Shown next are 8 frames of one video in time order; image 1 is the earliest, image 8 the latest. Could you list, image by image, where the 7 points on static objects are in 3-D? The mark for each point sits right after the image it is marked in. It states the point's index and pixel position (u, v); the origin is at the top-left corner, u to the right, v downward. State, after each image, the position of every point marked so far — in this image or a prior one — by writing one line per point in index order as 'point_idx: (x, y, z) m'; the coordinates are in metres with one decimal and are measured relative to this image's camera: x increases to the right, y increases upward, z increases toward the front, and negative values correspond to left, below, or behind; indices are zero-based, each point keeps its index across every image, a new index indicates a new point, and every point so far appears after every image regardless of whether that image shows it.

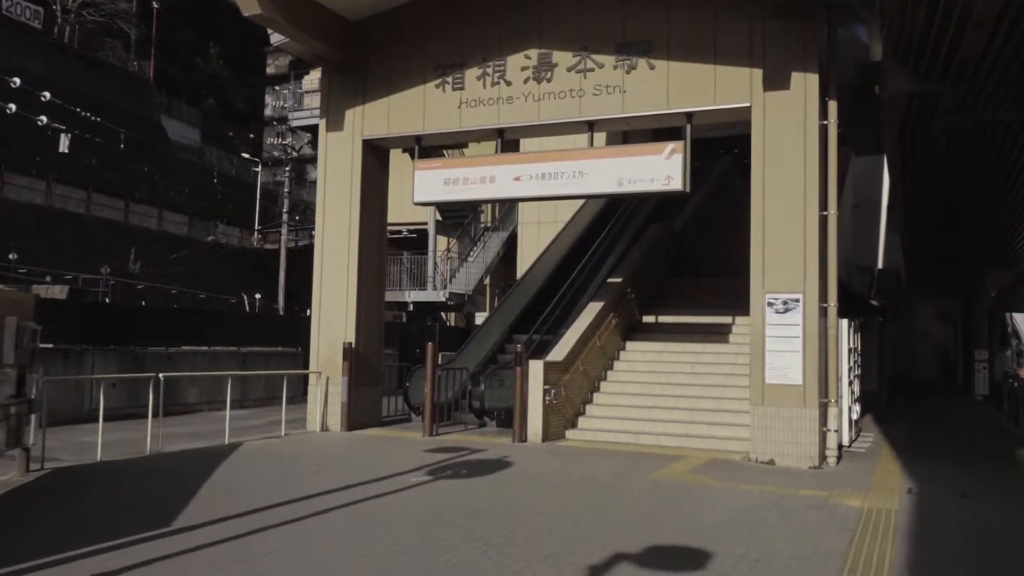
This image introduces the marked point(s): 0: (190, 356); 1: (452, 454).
0: (-6.3, -1.4, +17.4) m
1: (-0.7, -2.1, +11.0) m
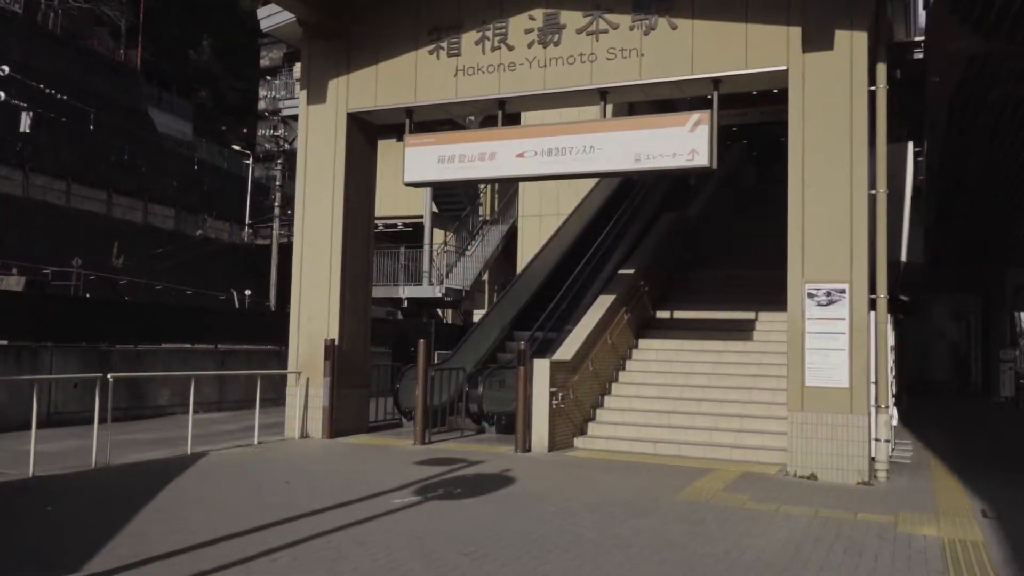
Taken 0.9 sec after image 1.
0: (-6.3, -1.2, +16.0) m
1: (-0.7, -1.9, +9.5) m
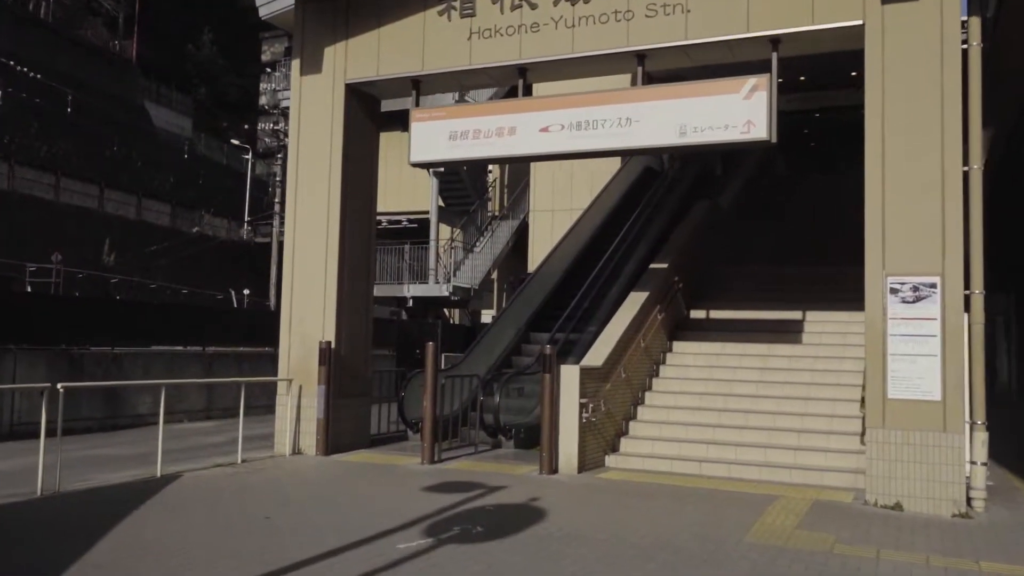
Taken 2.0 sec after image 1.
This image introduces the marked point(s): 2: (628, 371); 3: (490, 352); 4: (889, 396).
0: (-6.1, -1.2, +14.5) m
1: (-0.5, -1.9, +8.0) m
2: (+1.4, -1.0, +10.7) m
3: (-0.4, -1.1, +14.6) m
4: (+3.4, -1.0, +8.1) m
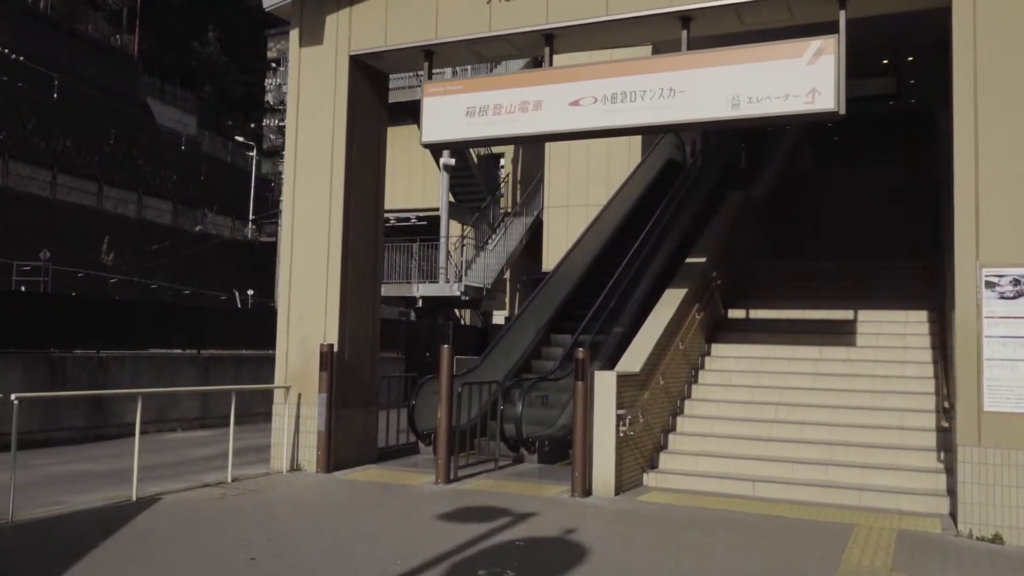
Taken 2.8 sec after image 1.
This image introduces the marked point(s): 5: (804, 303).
0: (-5.8, -1.1, +13.4) m
1: (-0.2, -1.8, +6.9) m
2: (+1.7, -1.0, +9.6) m
3: (-0.1, -1.0, +13.5) m
4: (+3.7, -0.9, +6.9) m
5: (+4.0, -0.2, +12.2) m
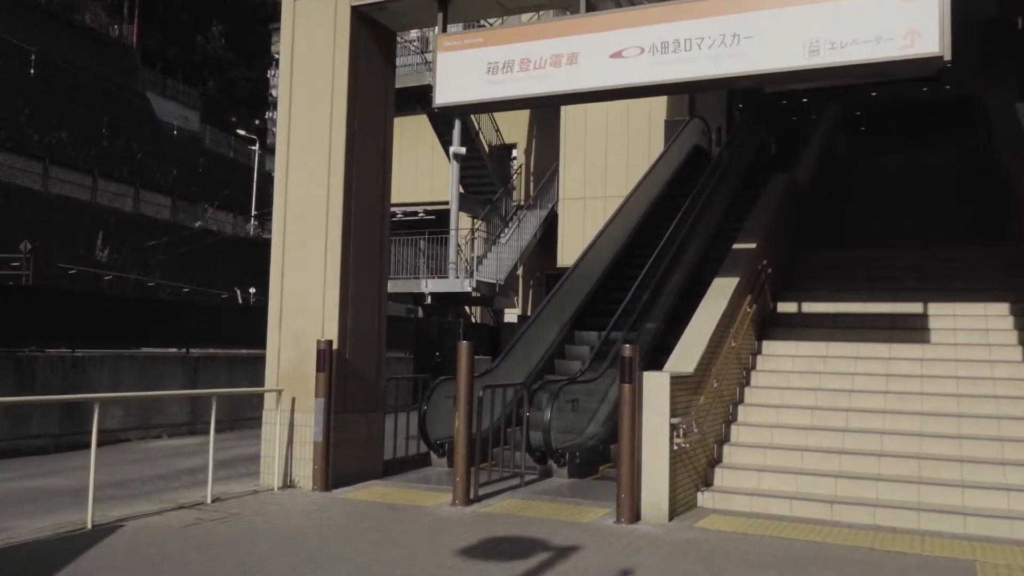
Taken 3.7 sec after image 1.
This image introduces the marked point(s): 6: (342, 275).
0: (-5.5, -1.0, +12.1) m
1: (0.0, -1.7, +5.5) m
2: (+1.9, -0.9, +8.2) m
3: (+0.2, -0.9, +12.1) m
4: (+3.9, -0.8, +5.5) m
5: (+4.3, -0.1, +10.8) m
6: (-1.6, +0.1, +8.3) m
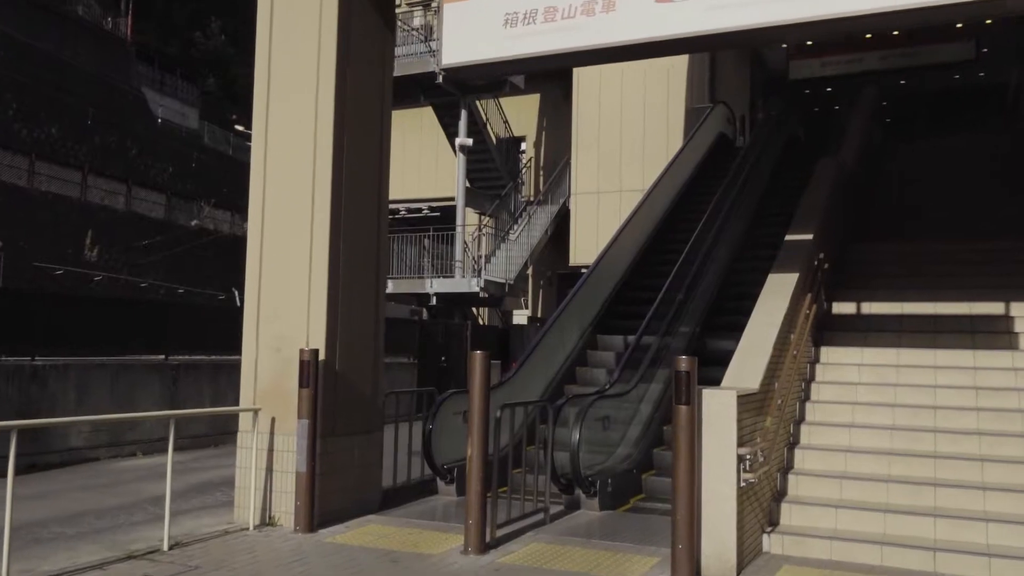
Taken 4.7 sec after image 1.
0: (-5.3, -1.0, +10.8) m
1: (+0.2, -1.7, +4.2) m
2: (+2.1, -0.8, +6.8) m
3: (+0.4, -0.9, +10.8) m
4: (+4.1, -0.8, +4.1) m
5: (+4.5, -0.1, +9.5) m
6: (-1.4, +0.1, +6.9) m
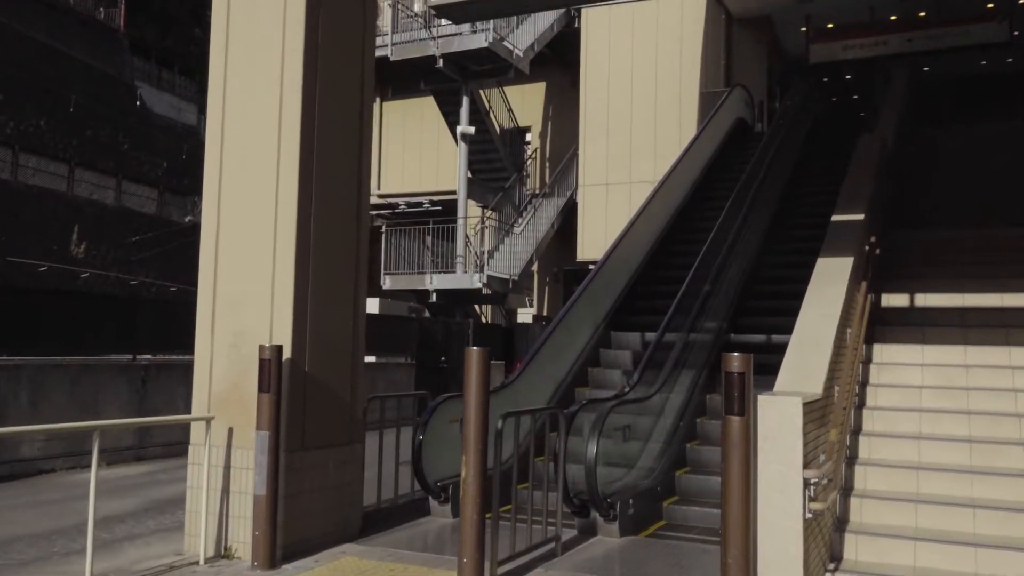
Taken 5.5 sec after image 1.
0: (-5.2, -0.9, +9.6) m
1: (+0.2, -1.6, +3.0) m
2: (+2.1, -0.7, +5.7) m
3: (+0.5, -0.8, +9.6) m
4: (+4.1, -0.7, +2.9) m
5: (+4.5, 0.0, +8.3) m
6: (-1.4, +0.2, +5.8) m
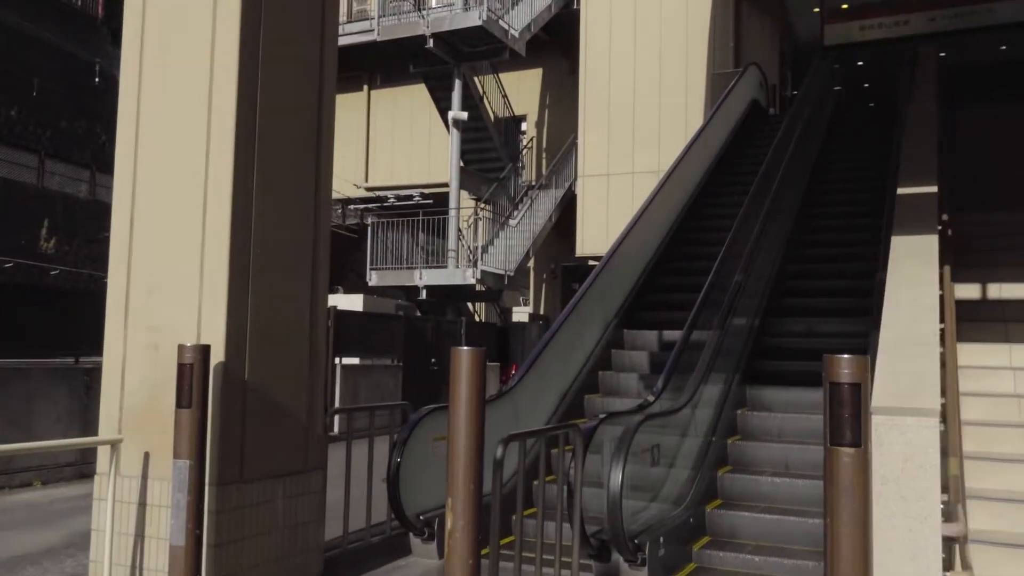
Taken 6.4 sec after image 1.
0: (-5.2, -0.9, +8.3) m
1: (+0.2, -1.5, +1.7) m
2: (+2.1, -0.6, +4.4) m
3: (+0.5, -0.7, +8.3) m
4: (+4.1, -0.6, +1.6) m
5: (+4.5, +0.1, +7.0) m
6: (-1.4, +0.3, +4.4) m
